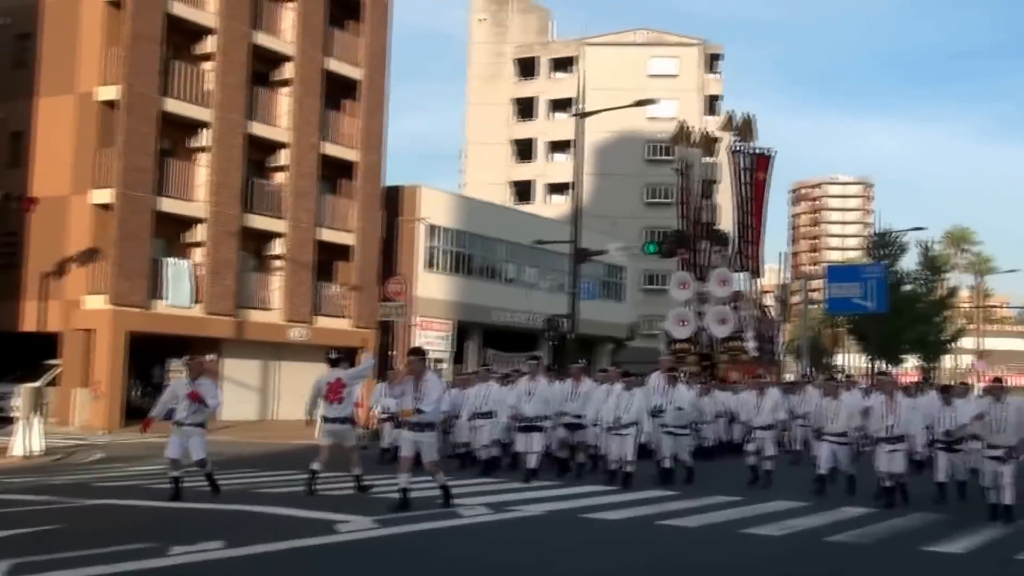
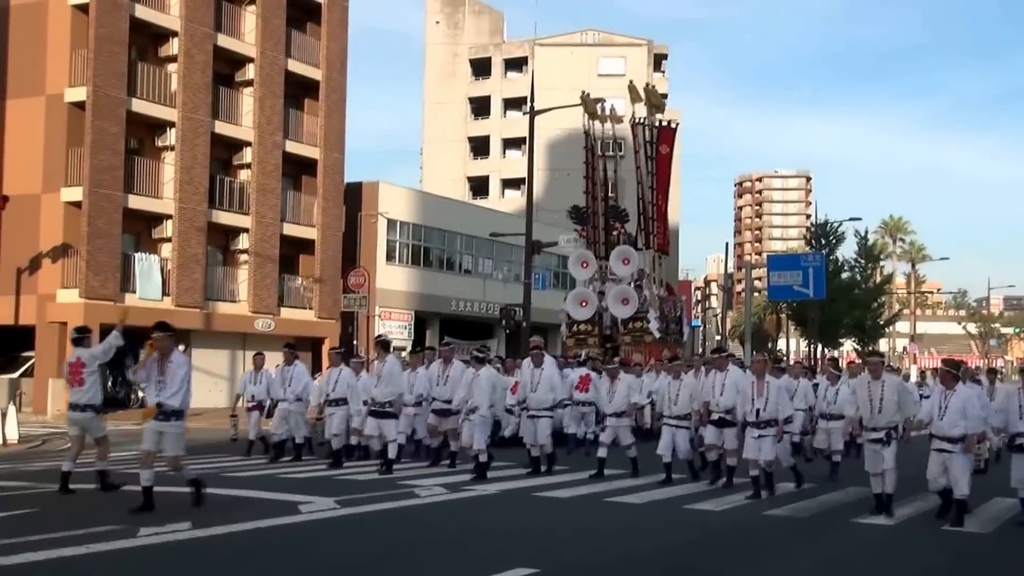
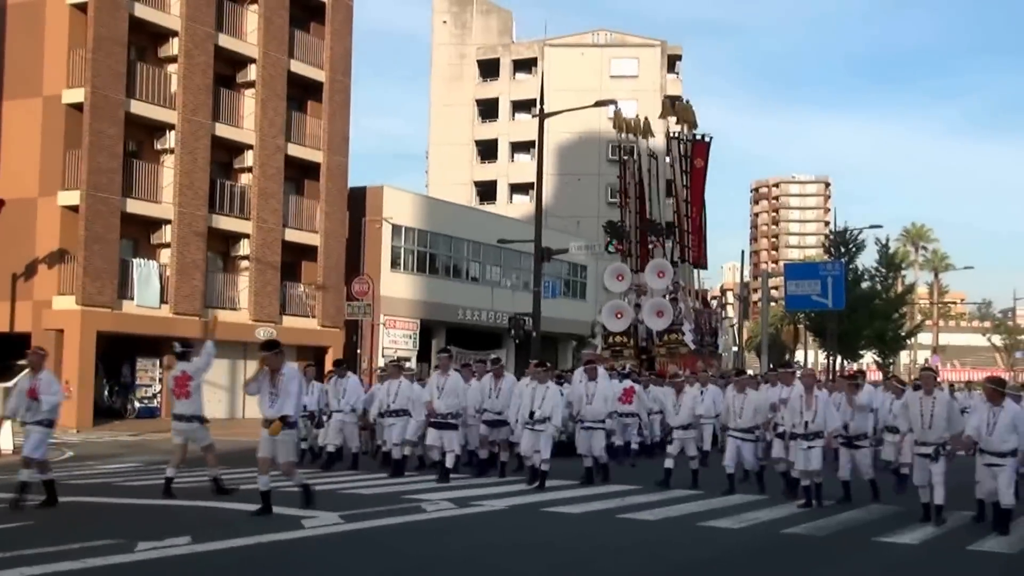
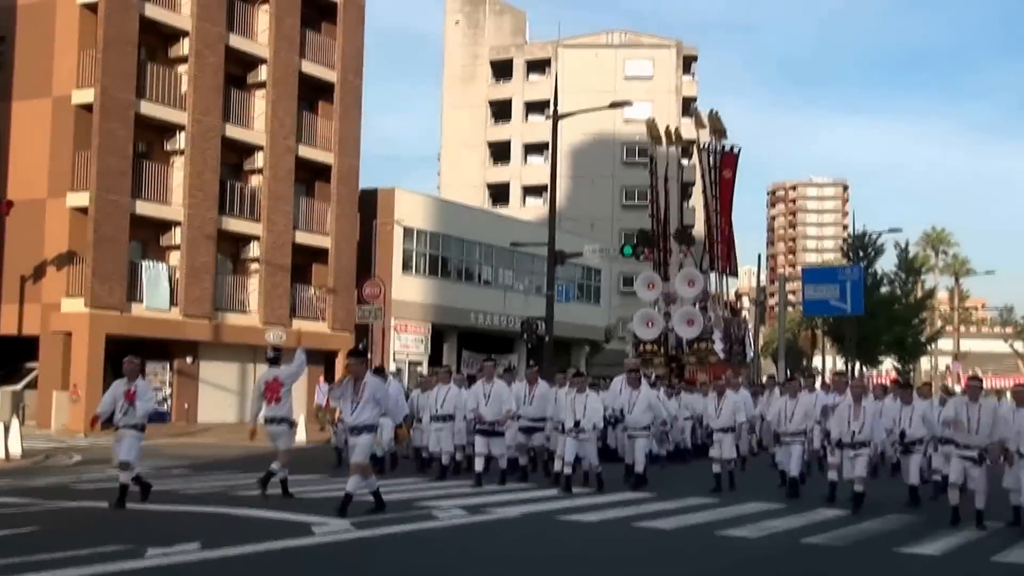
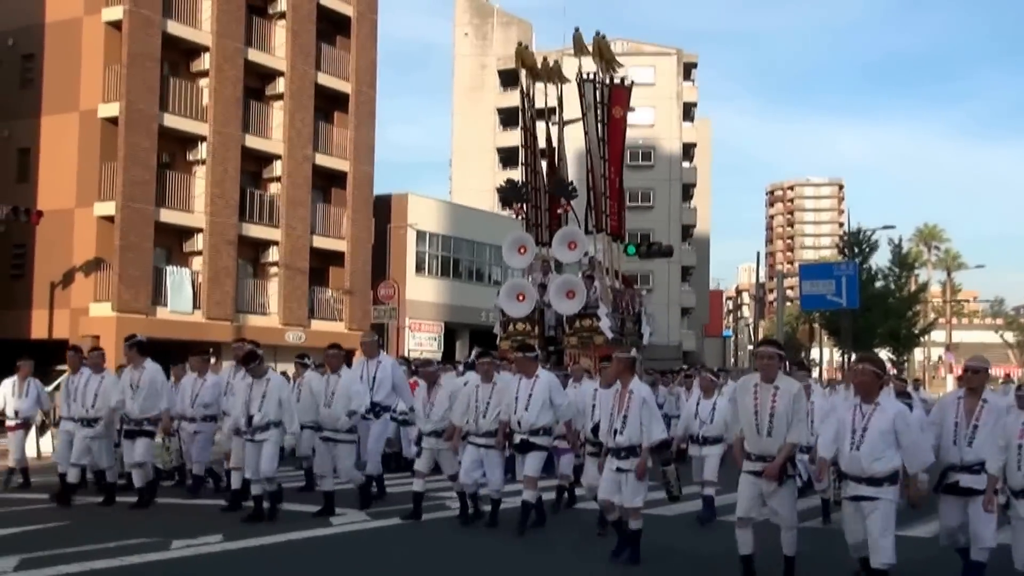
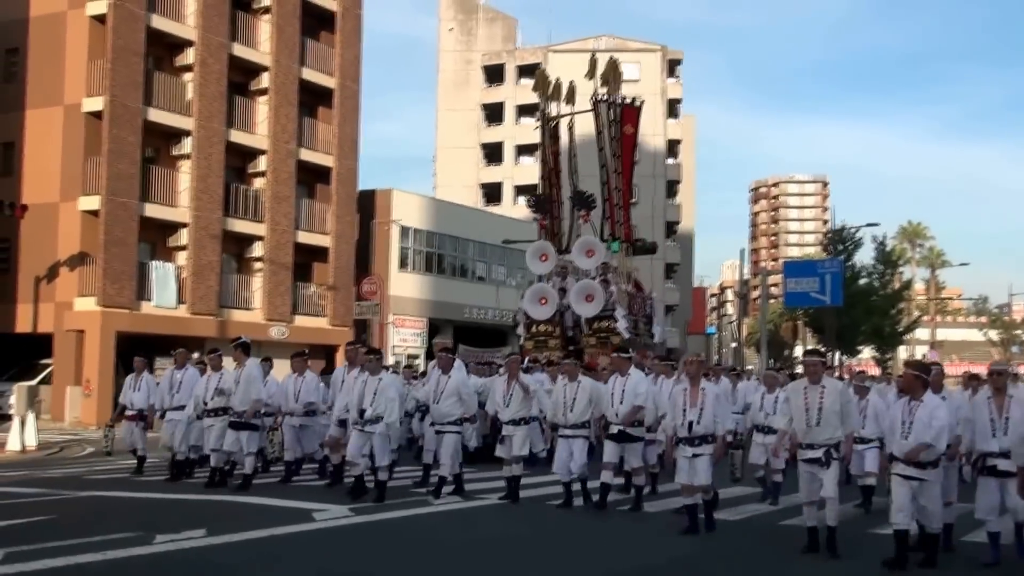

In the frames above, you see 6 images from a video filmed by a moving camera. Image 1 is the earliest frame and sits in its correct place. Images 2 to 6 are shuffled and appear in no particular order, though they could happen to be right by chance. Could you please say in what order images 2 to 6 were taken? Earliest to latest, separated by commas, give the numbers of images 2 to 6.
4, 3, 2, 6, 5
